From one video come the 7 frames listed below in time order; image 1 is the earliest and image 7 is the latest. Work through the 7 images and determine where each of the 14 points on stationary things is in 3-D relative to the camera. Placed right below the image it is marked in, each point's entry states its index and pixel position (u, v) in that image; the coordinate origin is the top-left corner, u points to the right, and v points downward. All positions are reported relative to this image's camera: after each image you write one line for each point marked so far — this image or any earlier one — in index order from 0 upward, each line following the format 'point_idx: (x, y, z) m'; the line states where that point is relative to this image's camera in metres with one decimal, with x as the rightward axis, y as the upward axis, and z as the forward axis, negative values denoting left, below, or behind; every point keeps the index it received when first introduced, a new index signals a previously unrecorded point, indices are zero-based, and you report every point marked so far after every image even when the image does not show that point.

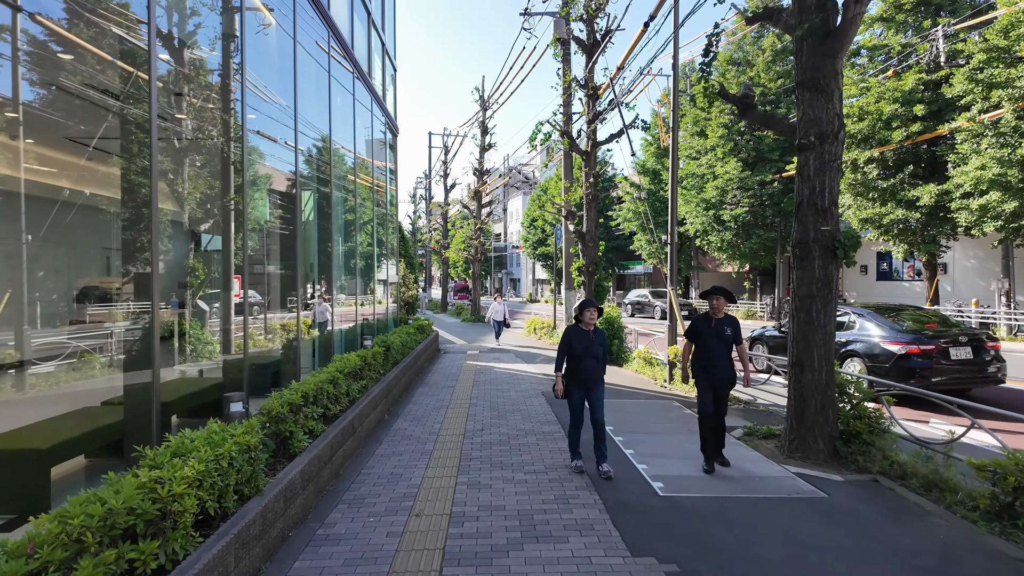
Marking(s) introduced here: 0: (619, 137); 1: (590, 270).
0: (+3.5, +4.8, +12.6) m
1: (+2.5, +0.6, +12.7) m
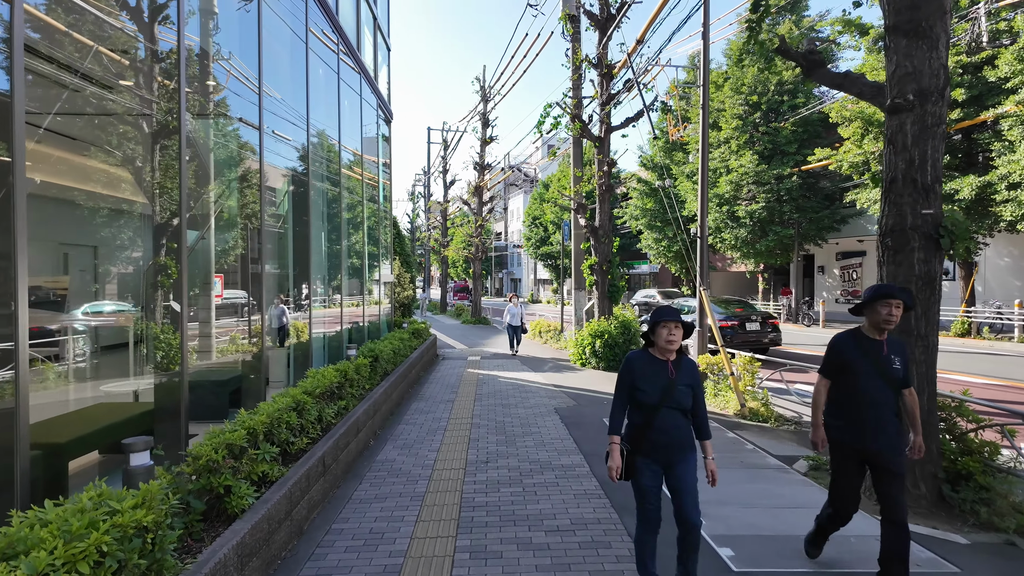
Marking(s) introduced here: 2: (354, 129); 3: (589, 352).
0: (+3.6, +4.8, +11.4) m
1: (+2.7, +0.6, +11.6) m
2: (-4.4, +4.3, +10.8) m
3: (+2.2, -1.8, +11.1) m
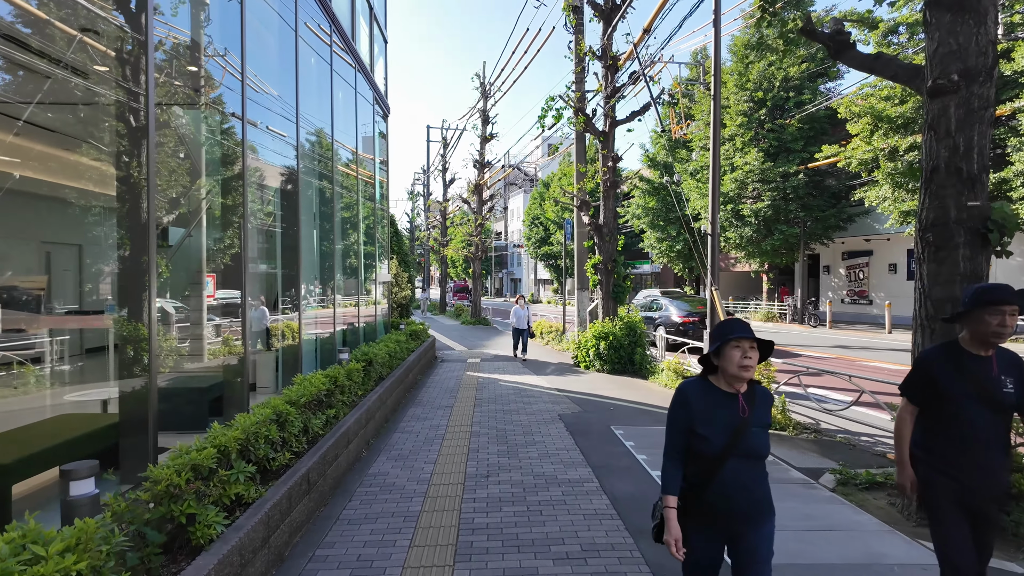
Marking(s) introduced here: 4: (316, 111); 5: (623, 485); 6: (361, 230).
0: (+3.7, +4.8, +11.0) m
1: (+2.7, +0.6, +11.2) m
2: (-4.4, +4.3, +10.4) m
3: (+2.2, -1.8, +10.7) m
4: (-4.4, +3.8, +8.5) m
5: (+1.3, -2.3, +4.6) m
6: (-4.3, +1.7, +11.2) m
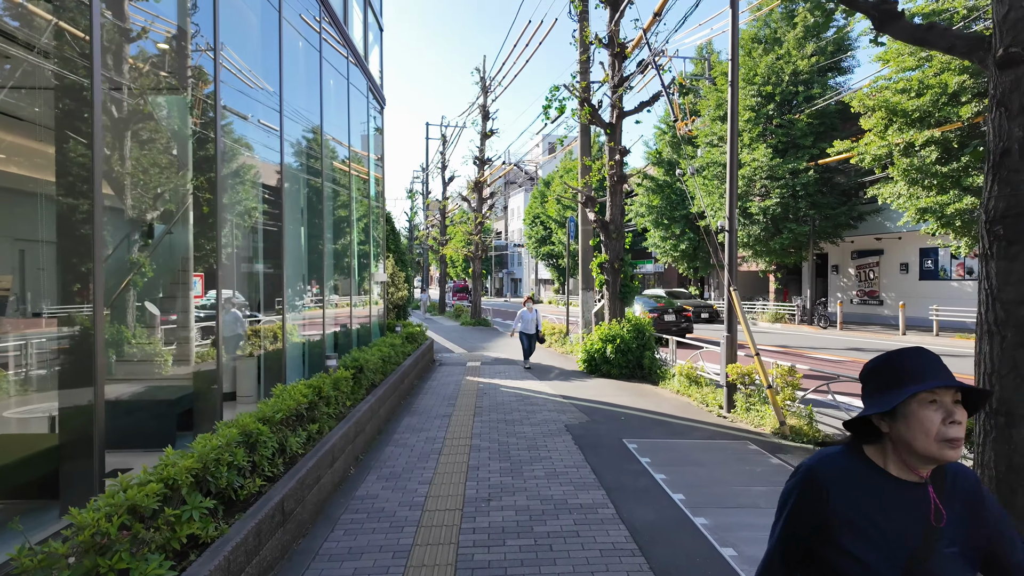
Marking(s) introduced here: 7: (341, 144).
0: (+3.7, +4.8, +10.4) m
1: (+2.8, +0.6, +10.6) m
2: (-4.3, +4.3, +9.9) m
3: (+2.3, -1.8, +10.2) m
4: (-4.3, +3.8, +7.9) m
5: (+1.4, -2.3, +4.1) m
6: (-4.3, +1.7, +10.7) m
7: (-4.3, +3.4, +9.7) m
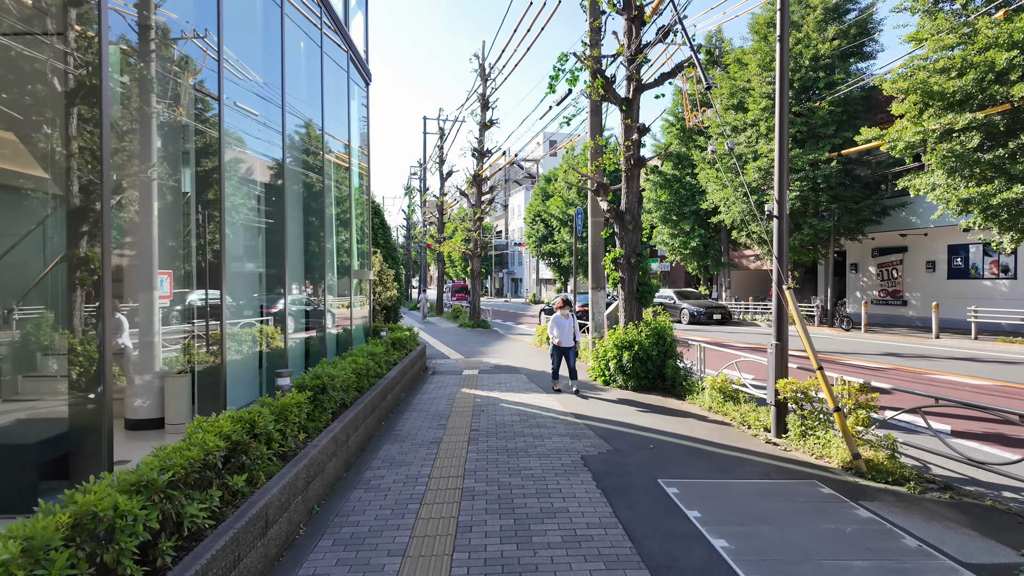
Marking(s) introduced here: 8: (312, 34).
0: (+3.7, +4.9, +9.1) m
1: (+2.8, +0.6, +9.3) m
2: (-4.3, +4.4, +8.6) m
3: (+2.3, -1.8, +8.9) m
4: (-4.3, +3.8, +6.6) m
5: (+1.4, -2.3, +2.8) m
6: (-4.2, +1.7, +9.4) m
7: (-4.2, +3.5, +8.4) m
8: (-4.3, +5.6, +8.7) m
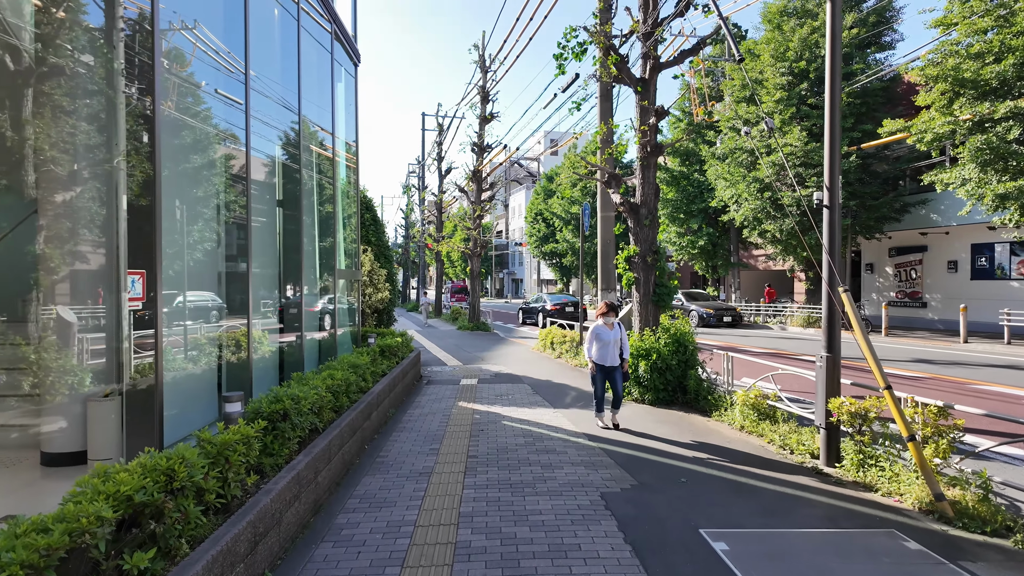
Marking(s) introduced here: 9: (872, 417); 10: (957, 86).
0: (+3.8, +4.8, +8.2) m
1: (+2.9, +0.6, +8.4) m
2: (-4.2, +4.3, +7.7) m
3: (+2.4, -1.8, +8.0) m
4: (-4.2, +3.8, +5.7) m
5: (+1.5, -2.3, +1.9) m
6: (-4.2, +1.6, +8.5) m
7: (-4.2, +3.4, +7.5) m
8: (-4.3, +5.6, +7.8) m
9: (+4.4, -1.6, +4.8) m
10: (+14.8, +6.7, +13.0) m
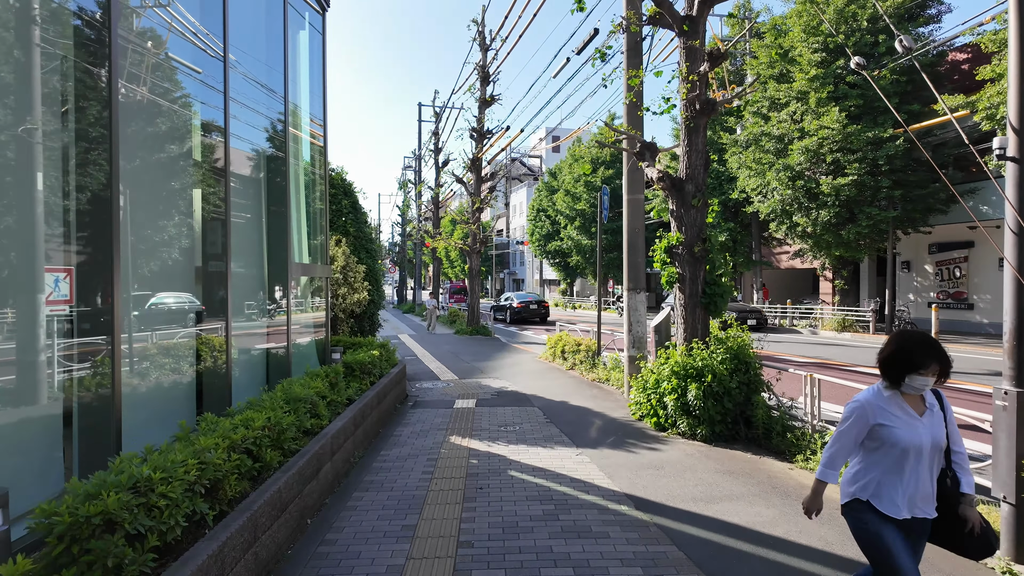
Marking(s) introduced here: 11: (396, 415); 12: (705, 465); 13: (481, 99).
0: (+3.9, +4.8, +6.4) m
1: (+3.0, +0.6, +6.5) m
2: (-4.1, +4.4, +5.8) m
3: (+2.5, -1.8, +6.1) m
4: (-4.1, +3.8, +3.8) m
5: (+1.6, -2.3, 0.0) m
6: (-4.0, +1.7, +6.6) m
7: (-4.1, +3.4, +5.6) m
8: (-4.1, +5.6, +5.9) m
9: (+4.6, -1.6, +2.9) m
10: (+15.0, +6.7, +11.2) m
11: (-2.1, -2.3, +7.1) m
12: (+2.5, -2.3, +5.2) m
13: (-1.6, +9.3, +19.5) m
